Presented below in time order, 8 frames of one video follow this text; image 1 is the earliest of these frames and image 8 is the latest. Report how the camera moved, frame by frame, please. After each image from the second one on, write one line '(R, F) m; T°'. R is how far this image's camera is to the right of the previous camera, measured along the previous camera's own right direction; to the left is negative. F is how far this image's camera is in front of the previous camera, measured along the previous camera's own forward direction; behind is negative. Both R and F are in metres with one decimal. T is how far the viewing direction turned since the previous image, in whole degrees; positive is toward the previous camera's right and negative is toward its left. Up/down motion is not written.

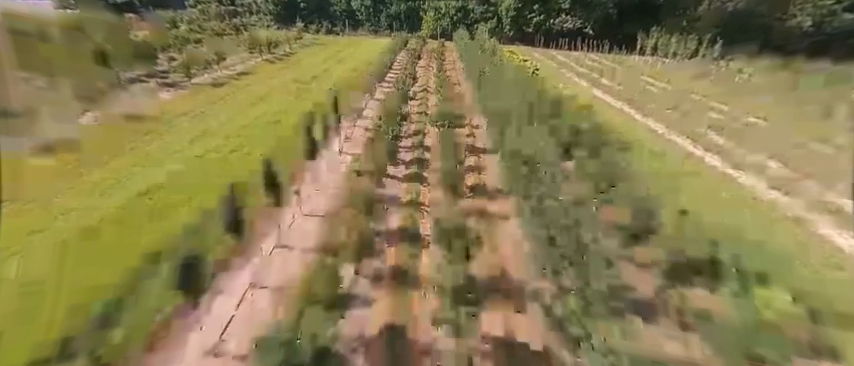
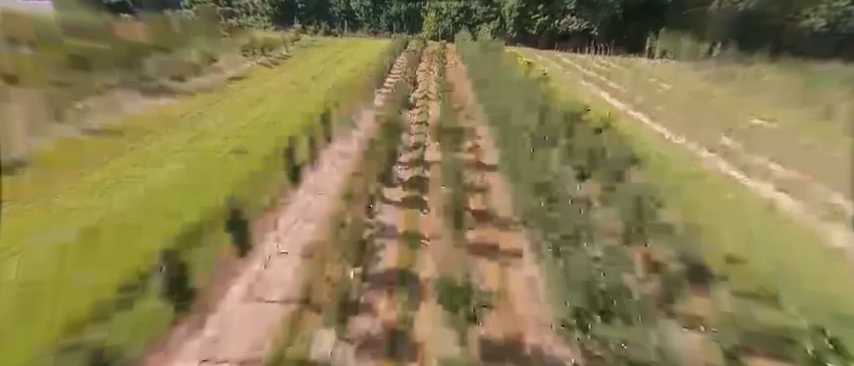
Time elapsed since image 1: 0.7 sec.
(+0.2, +0.2) m; -1°
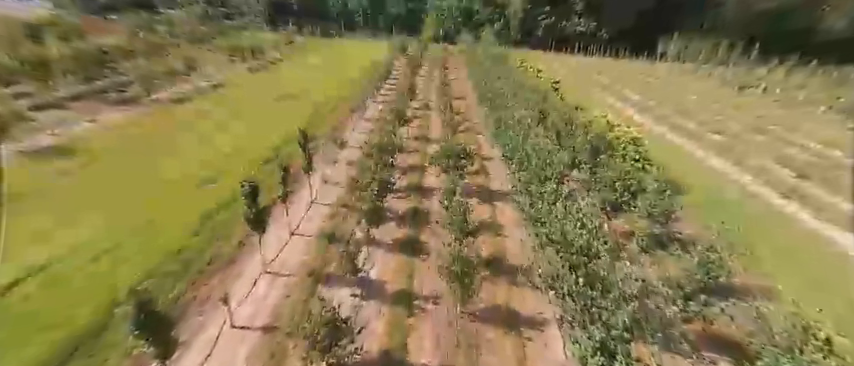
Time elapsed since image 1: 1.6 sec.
(0.0, +1.1) m; 0°
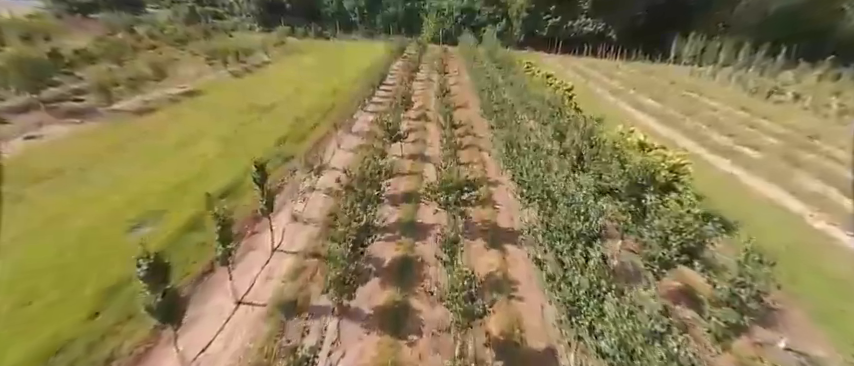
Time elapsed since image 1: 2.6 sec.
(+0.2, +2.5) m; 0°
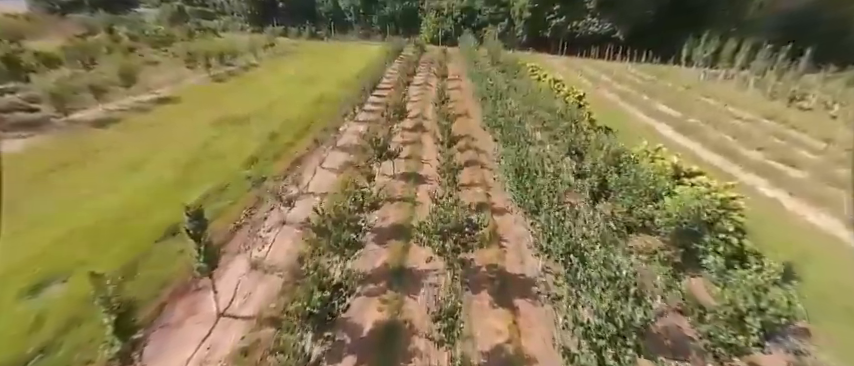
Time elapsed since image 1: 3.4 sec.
(+0.2, +2.1) m; 0°
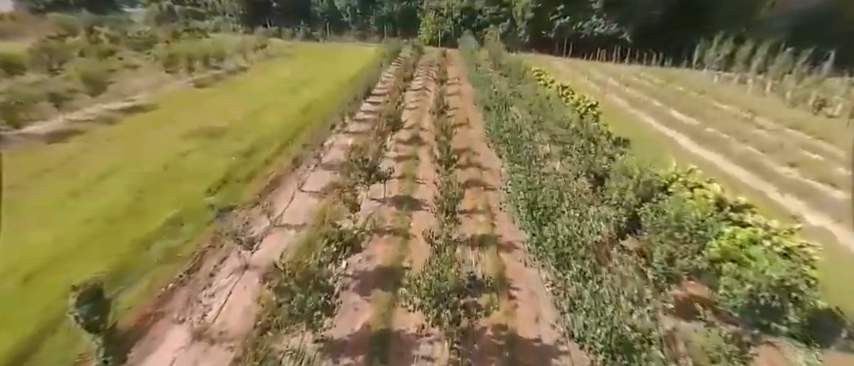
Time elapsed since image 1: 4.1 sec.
(+0.2, +1.8) m; 0°
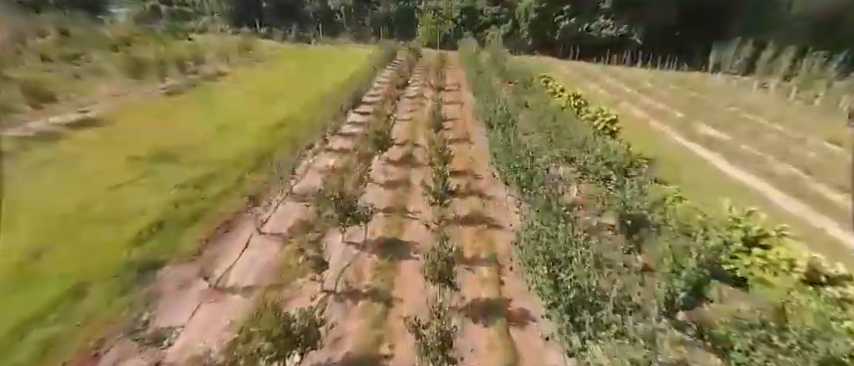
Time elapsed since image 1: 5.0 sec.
(+0.3, +2.4) m; 0°
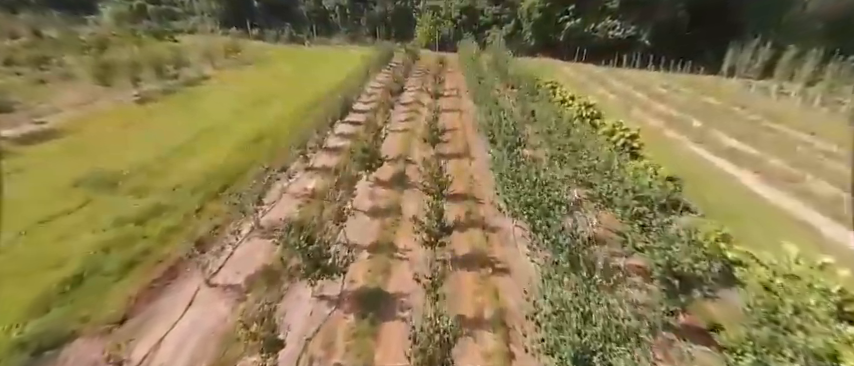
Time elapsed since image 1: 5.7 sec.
(+0.2, +1.9) m; 0°
